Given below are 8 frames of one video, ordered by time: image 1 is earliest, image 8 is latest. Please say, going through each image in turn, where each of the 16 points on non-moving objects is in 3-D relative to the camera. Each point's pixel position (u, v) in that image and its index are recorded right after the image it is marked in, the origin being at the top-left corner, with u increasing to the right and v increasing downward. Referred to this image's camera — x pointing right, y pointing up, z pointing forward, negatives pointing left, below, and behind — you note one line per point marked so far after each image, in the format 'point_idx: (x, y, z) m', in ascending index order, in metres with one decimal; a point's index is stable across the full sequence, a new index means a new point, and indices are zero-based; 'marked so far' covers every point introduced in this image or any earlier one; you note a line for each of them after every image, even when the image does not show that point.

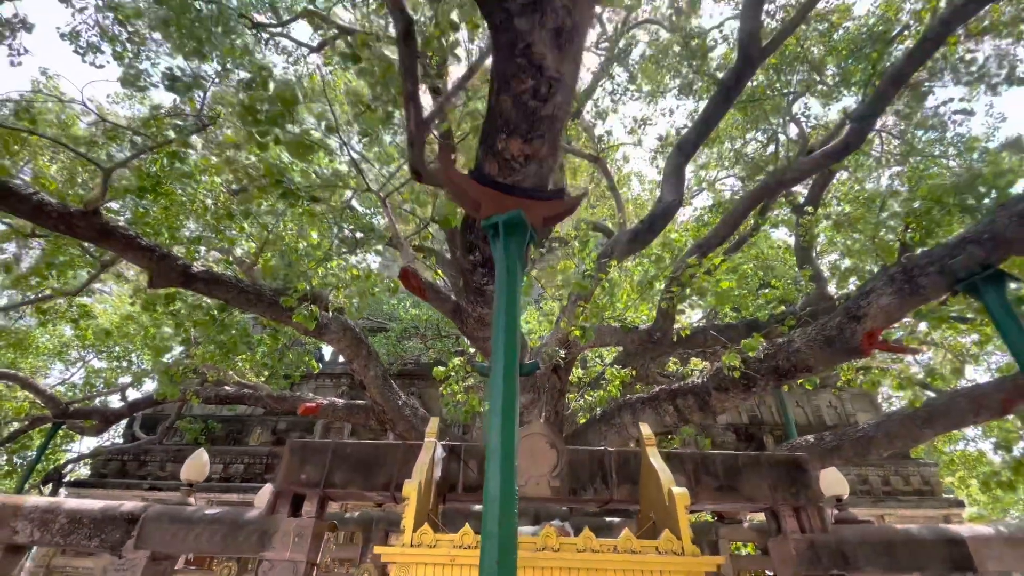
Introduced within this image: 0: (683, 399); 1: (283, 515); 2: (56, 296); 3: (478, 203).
0: (+1.6, -1.0, +4.8) m
1: (-1.4, -1.4, +3.2) m
2: (-5.8, -0.1, +6.5) m
3: (-0.1, +0.3, +2.0) m
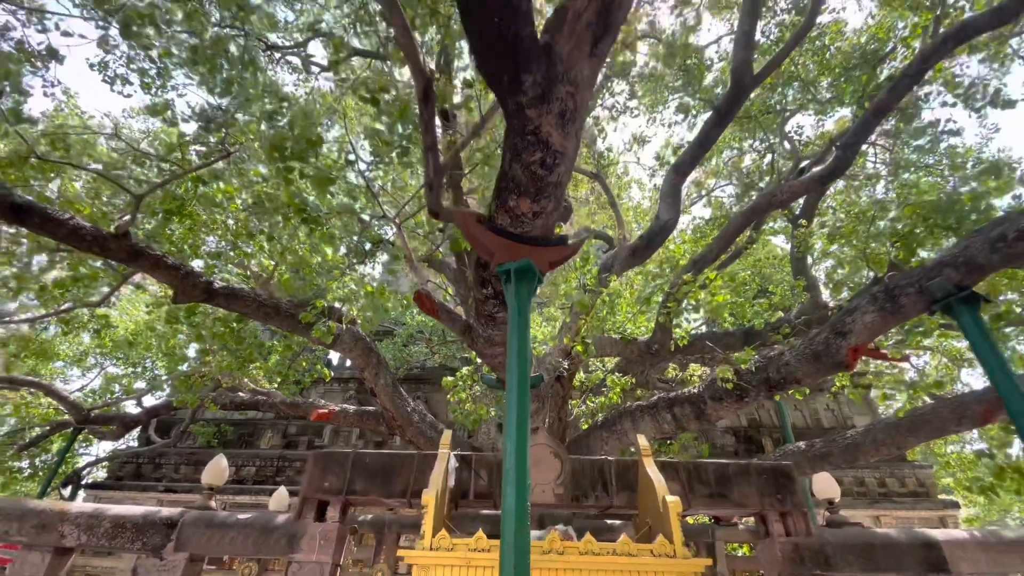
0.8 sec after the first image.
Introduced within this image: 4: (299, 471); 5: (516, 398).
0: (+1.7, -1.2, +5.0) m
1: (-1.4, -1.6, +3.4) m
2: (-5.8, -0.2, +6.8) m
3: (-0.1, +0.1, +2.3) m
4: (-4.3, -3.7, +10.5) m
5: (0.0, -0.5, +2.1) m
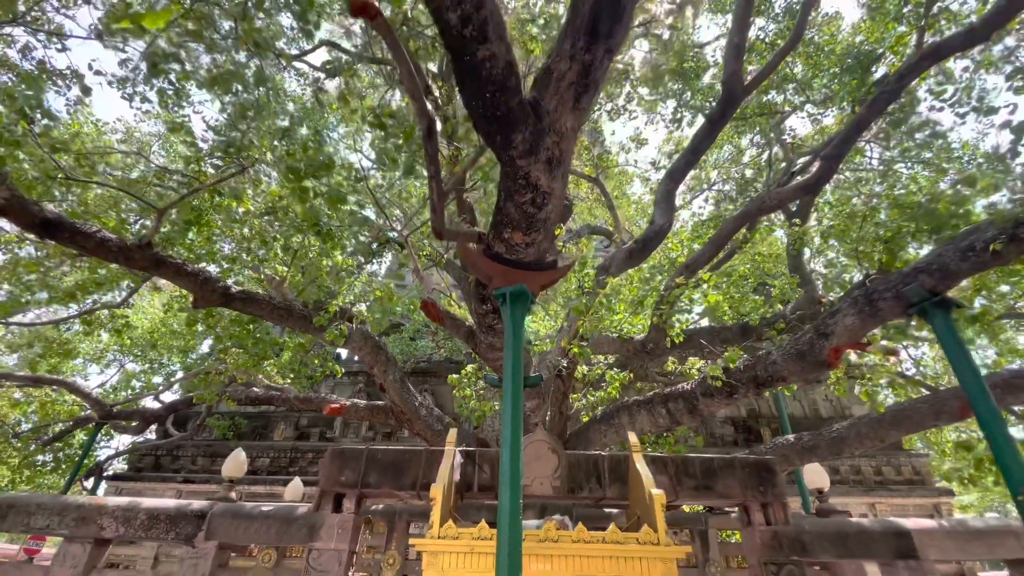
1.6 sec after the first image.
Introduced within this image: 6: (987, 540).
0: (+1.7, -1.2, +5.3) m
1: (-1.3, -1.6, +3.7) m
2: (-5.7, -0.3, +7.2) m
3: (-0.1, 0.0, +2.6) m
4: (-4.2, -3.7, +10.9) m
5: (0.0, -0.6, +2.3) m
6: (+3.4, -1.8, +3.6) m
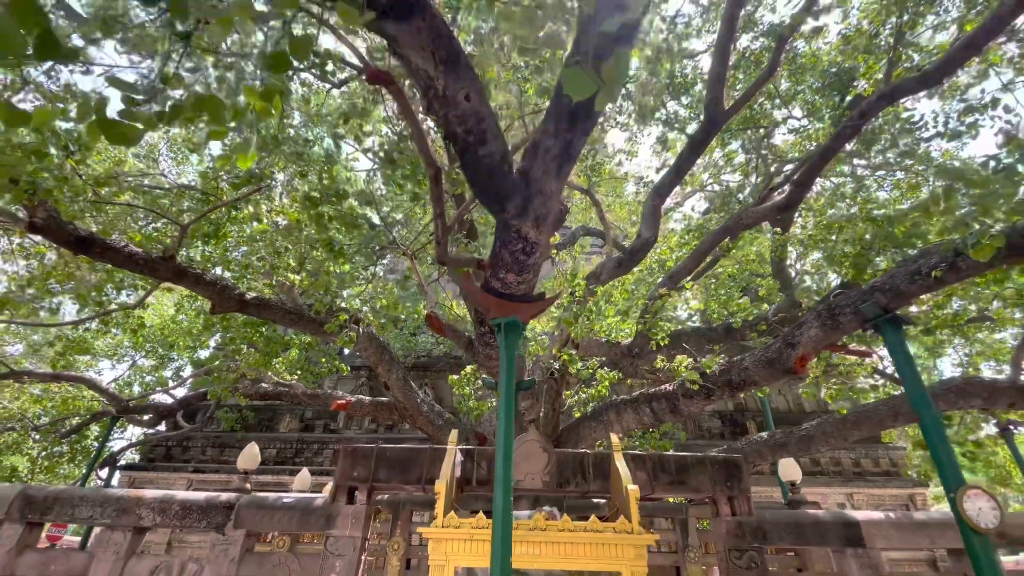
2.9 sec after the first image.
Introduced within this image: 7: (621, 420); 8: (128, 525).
0: (+1.6, -1.3, +5.7) m
1: (-1.4, -1.8, +4.2) m
2: (-5.8, -0.3, +7.5) m
3: (-0.1, -0.1, +3.0) m
4: (-4.3, -3.6, +11.3) m
5: (0.0, -0.8, +2.8) m
6: (+3.3, -1.9, +4.1) m
7: (+1.3, -1.5, +5.9) m
8: (-3.1, -1.9, +4.2) m
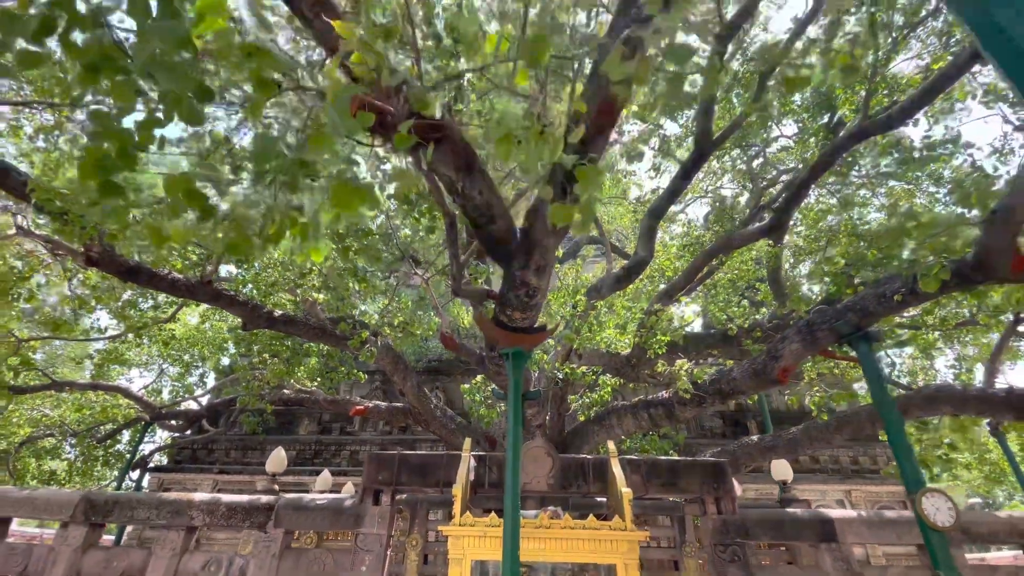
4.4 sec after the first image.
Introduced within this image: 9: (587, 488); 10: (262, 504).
0: (+1.7, -1.5, +6.2) m
1: (-1.3, -2.0, +4.7) m
2: (-5.7, -0.6, +8.1) m
3: (-0.1, -0.3, +3.4) m
4: (-4.1, -3.9, +11.9) m
5: (0.0, -1.0, +3.2) m
6: (+3.4, -2.1, +4.5) m
7: (+1.4, -1.7, +6.4) m
8: (-3.0, -2.2, +4.7) m
9: (+0.7, -1.9, +4.8) m
10: (-2.3, -2.0, +4.8) m
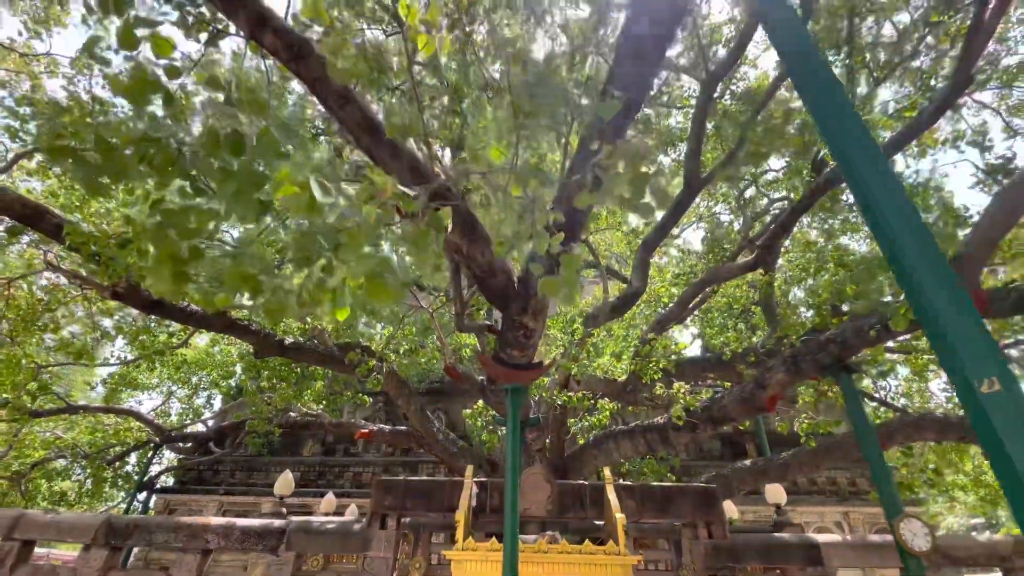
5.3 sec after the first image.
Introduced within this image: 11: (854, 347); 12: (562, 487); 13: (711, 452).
0: (+1.7, -1.8, +6.4) m
1: (-1.3, -2.3, +4.9) m
2: (-5.7, -1.0, +8.4) m
3: (-0.1, -0.6, +3.7) m
4: (-4.1, -4.4, +12.0) m
5: (0.0, -1.3, +3.5) m
6: (+3.4, -2.4, +4.7) m
7: (+1.4, -2.1, +6.6) m
8: (-3.0, -2.5, +4.9) m
9: (+0.7, -2.2, +5.0) m
10: (-2.3, -2.3, +5.0) m
11: (+3.2, -0.6, +4.8) m
12: (+0.5, -2.0, +5.1) m
13: (+4.7, -3.8, +12.0) m
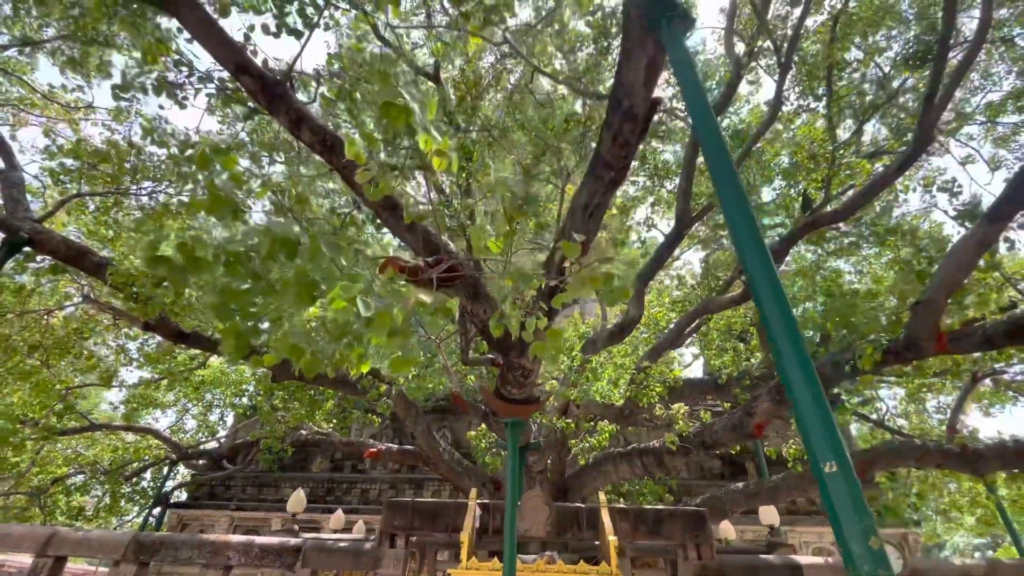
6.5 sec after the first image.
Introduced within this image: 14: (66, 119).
0: (+1.8, -2.2, +6.7) m
1: (-1.3, -2.7, +5.3) m
2: (-5.6, -1.4, +8.8) m
3: (-0.1, -0.9, +4.1) m
4: (-4.0, -4.9, +12.4) m
5: (0.0, -1.6, +3.8) m
6: (+3.4, -2.8, +5.0) m
7: (+1.4, -2.5, +6.9) m
8: (-3.0, -2.8, +5.3) m
9: (+0.7, -2.5, +5.3) m
10: (-2.3, -2.7, +5.3) m
11: (+3.2, -0.9, +5.1) m
12: (+0.5, -2.4, +5.5) m
13: (+4.8, -4.4, +12.2) m
14: (-5.8, +2.2, +6.7) m
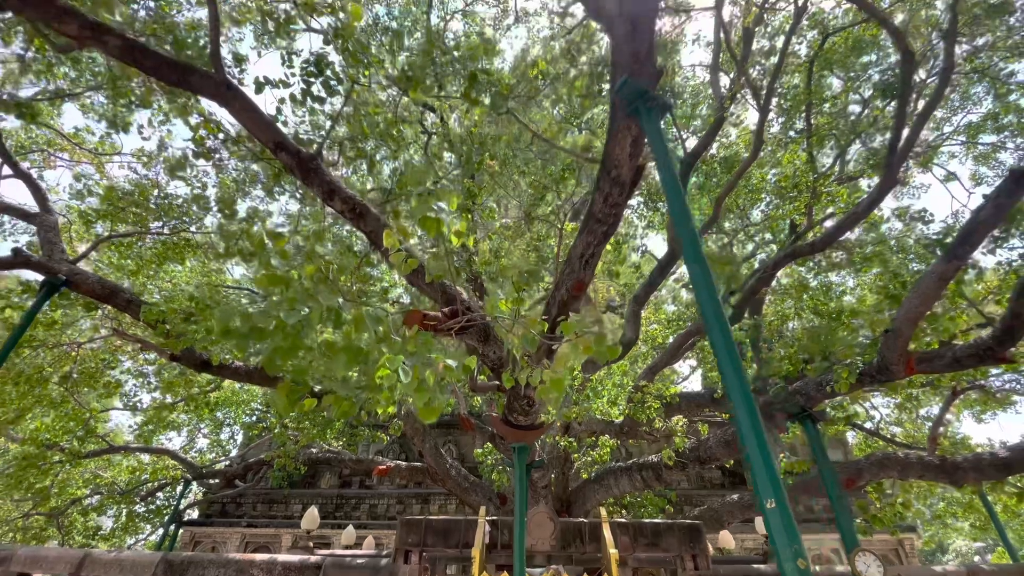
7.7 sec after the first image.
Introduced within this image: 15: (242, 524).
0: (+1.8, -2.5, +7.1) m
1: (-1.2, -3.0, +5.6) m
2: (-5.6, -1.9, +9.2) m
3: (-0.1, -1.2, +4.4) m
4: (-3.9, -5.4, +12.7) m
5: (+0.1, -1.9, +4.2) m
6: (+3.5, -3.0, +5.3) m
7: (+1.5, -2.8, +7.2) m
8: (-2.9, -3.2, +5.6) m
9: (+0.8, -2.9, +5.6) m
10: (-2.2, -3.0, +5.7) m
11: (+3.3, -1.2, +5.5) m
12: (+0.6, -2.7, +5.8) m
13: (+4.9, -4.7, +12.5) m
14: (-5.8, +1.8, +7.1) m
15: (-6.5, -5.7, +12.3) m
